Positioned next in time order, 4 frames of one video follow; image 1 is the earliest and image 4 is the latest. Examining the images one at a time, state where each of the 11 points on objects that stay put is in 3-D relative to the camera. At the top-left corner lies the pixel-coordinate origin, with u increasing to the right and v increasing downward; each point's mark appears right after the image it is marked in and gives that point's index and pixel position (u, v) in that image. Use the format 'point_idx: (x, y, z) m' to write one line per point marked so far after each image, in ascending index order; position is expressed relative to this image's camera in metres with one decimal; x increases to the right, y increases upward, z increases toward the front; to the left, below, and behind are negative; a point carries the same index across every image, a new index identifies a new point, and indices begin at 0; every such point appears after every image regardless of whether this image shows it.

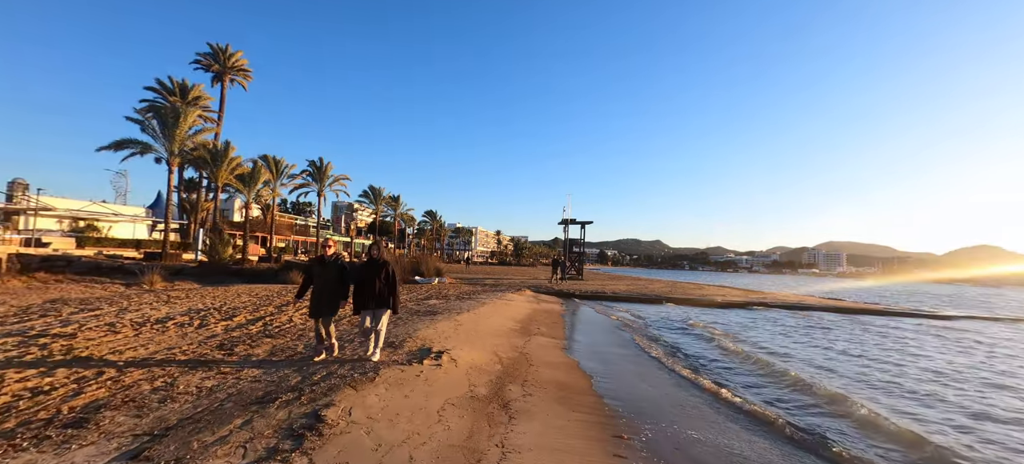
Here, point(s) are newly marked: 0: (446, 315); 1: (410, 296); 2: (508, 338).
0: (-1.8, -2.3, +11.4) m
1: (-3.9, -2.5, +16.1) m
2: (-0.1, -2.4, +9.3) m
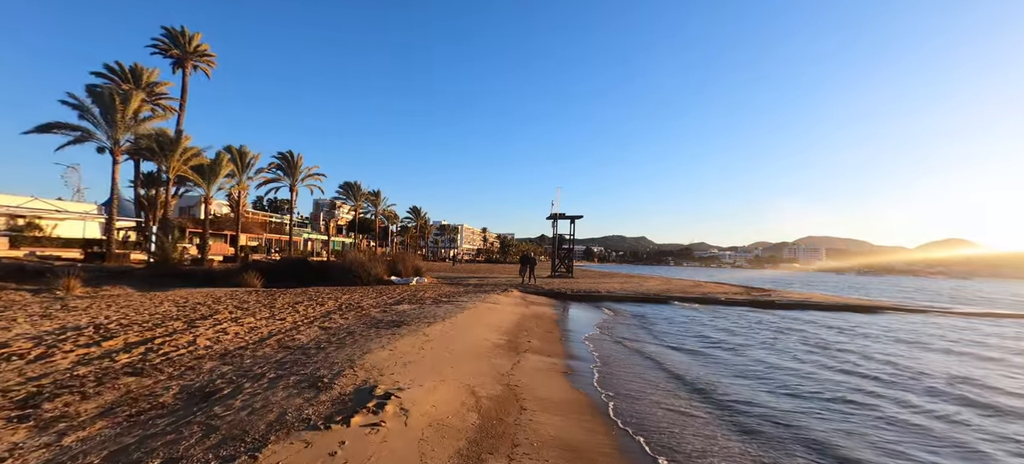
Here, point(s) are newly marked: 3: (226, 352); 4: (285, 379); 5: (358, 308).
0: (-2.1, -2.1, +9.1) m
1: (-4.4, -2.3, +13.7) m
2: (-0.4, -2.2, +7.1) m
3: (-4.2, -1.8, +6.1) m
4: (-2.7, -1.7, +5.0) m
5: (-4.3, -2.1, +11.6) m
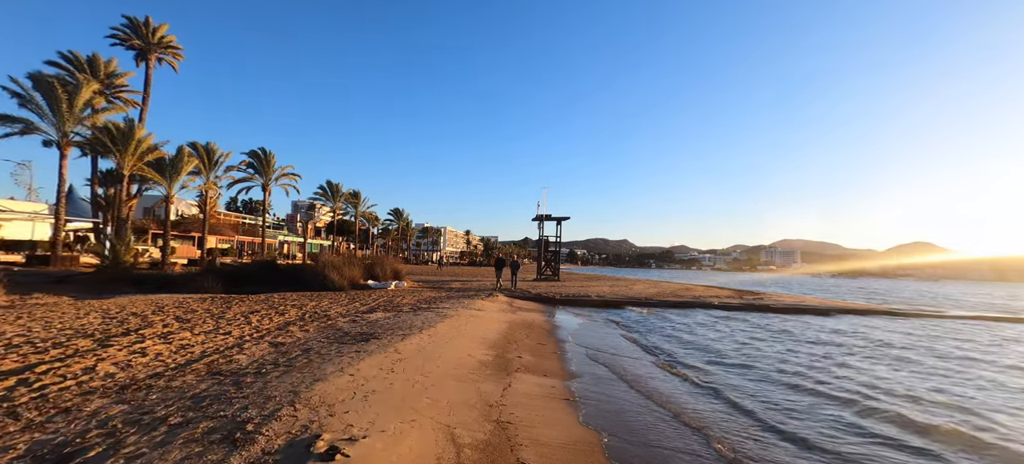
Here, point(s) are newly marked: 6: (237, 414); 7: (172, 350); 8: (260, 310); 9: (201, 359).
0: (-2.4, -2.0, +7.7) m
1: (-4.8, -2.3, +12.3) m
2: (-0.5, -2.1, +5.8) m
3: (-4.3, -1.7, +4.7) m
4: (-2.7, -1.7, +3.6) m
5: (-4.6, -2.1, +10.2) m
6: (-2.6, -1.7, +3.9) m
7: (-5.0, -1.7, +6.2) m
8: (-6.8, -2.1, +11.3) m
9: (-4.3, -1.8, +5.8) m
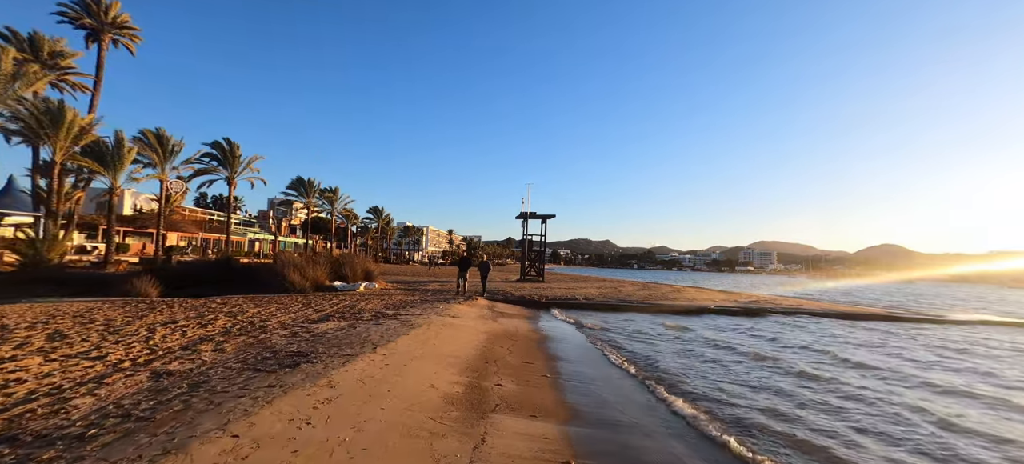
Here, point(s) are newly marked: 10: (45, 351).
0: (-2.7, -1.9, +5.8) m
1: (-5.3, -2.1, +10.3) m
2: (-0.8, -2.0, +4.0) m
3: (-4.5, -1.5, +2.7) m
4: (-2.9, -1.5, +1.7) m
5: (-5.0, -1.9, +8.2) m
6: (-2.7, -1.5, +2.0) m
7: (-5.3, -1.6, +4.2) m
8: (-7.3, -1.9, +9.2) m
9: (-4.6, -1.6, +3.8) m
10: (-6.4, -1.6, +5.8) m
